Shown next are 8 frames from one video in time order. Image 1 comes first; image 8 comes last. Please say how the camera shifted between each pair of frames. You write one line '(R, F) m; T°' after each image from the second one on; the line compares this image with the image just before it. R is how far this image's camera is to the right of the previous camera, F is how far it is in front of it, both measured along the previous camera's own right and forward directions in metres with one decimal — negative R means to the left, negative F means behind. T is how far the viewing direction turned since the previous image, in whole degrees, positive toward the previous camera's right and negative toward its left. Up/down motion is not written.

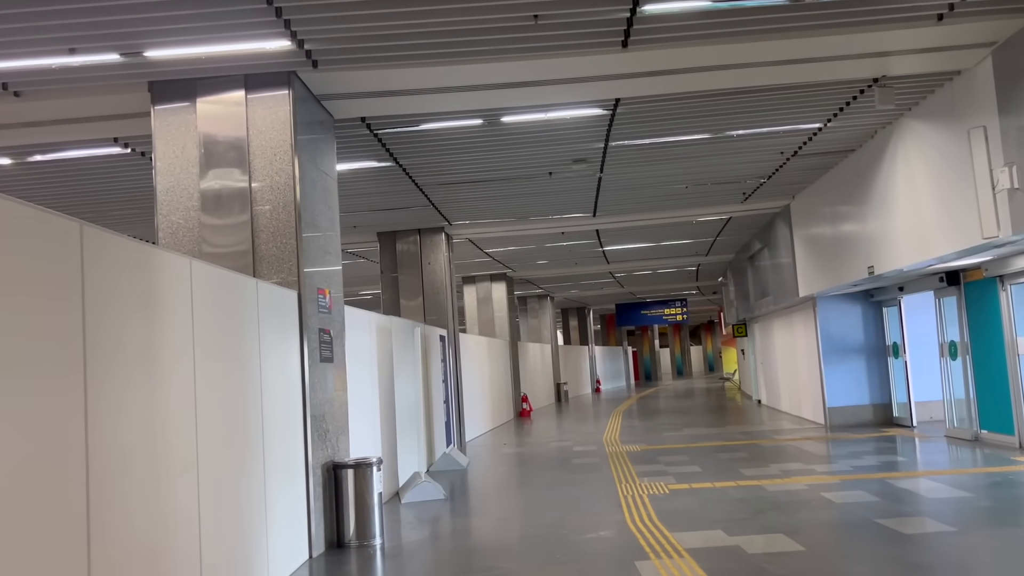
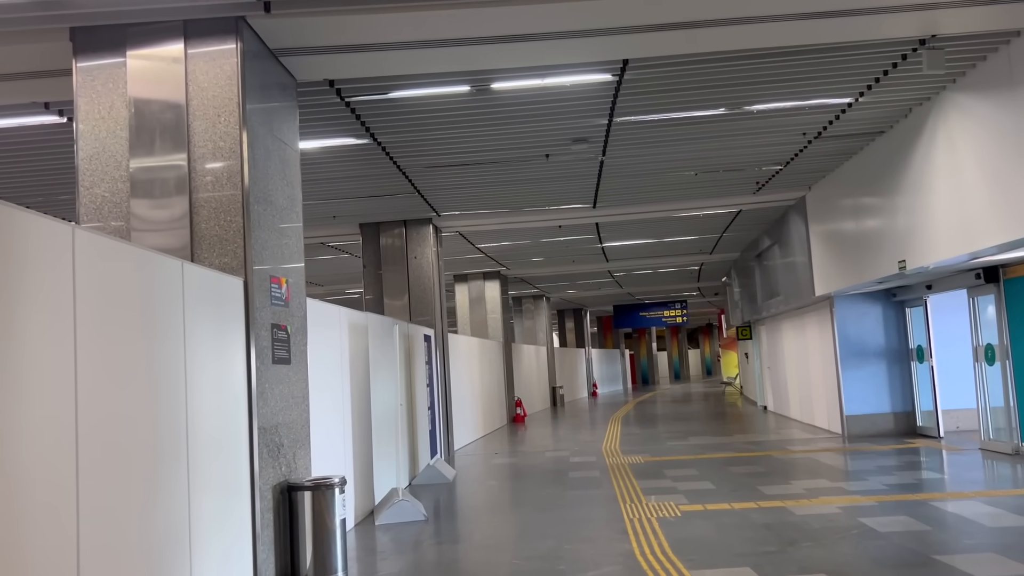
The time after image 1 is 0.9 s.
(0.0, +0.9) m; 0°
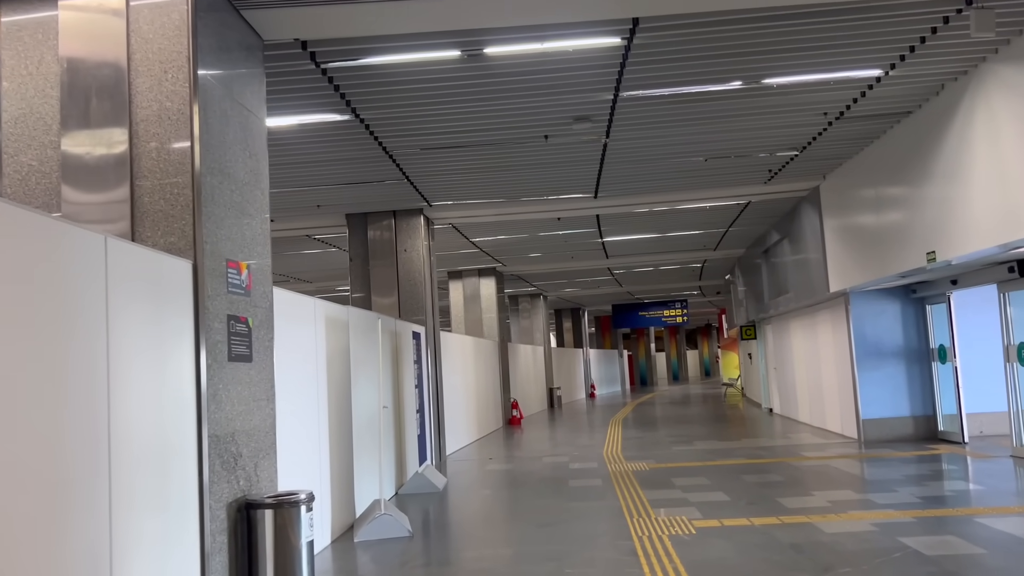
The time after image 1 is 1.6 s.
(0.0, +0.7) m; 0°
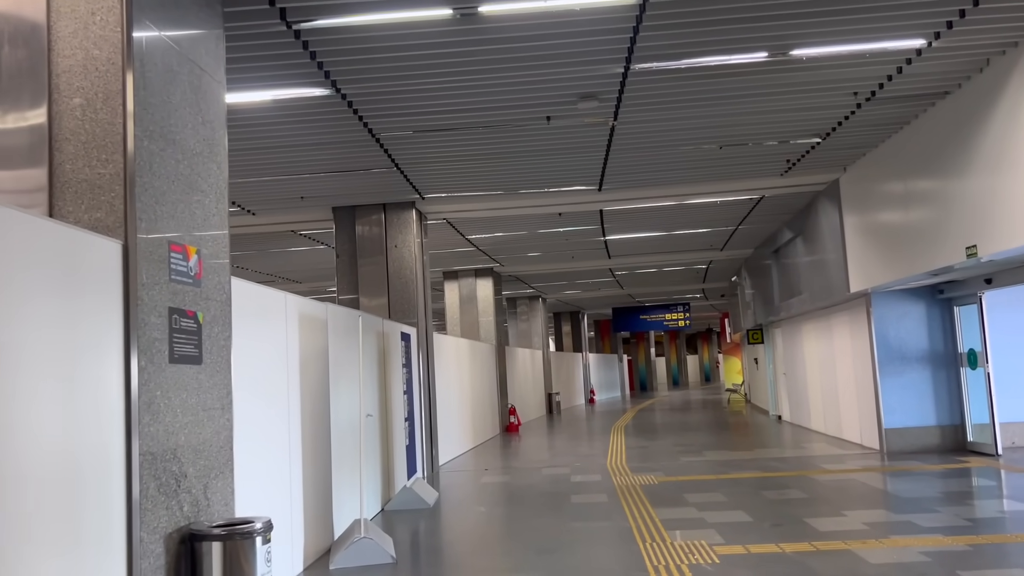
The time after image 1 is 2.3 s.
(0.0, +0.7) m; 0°
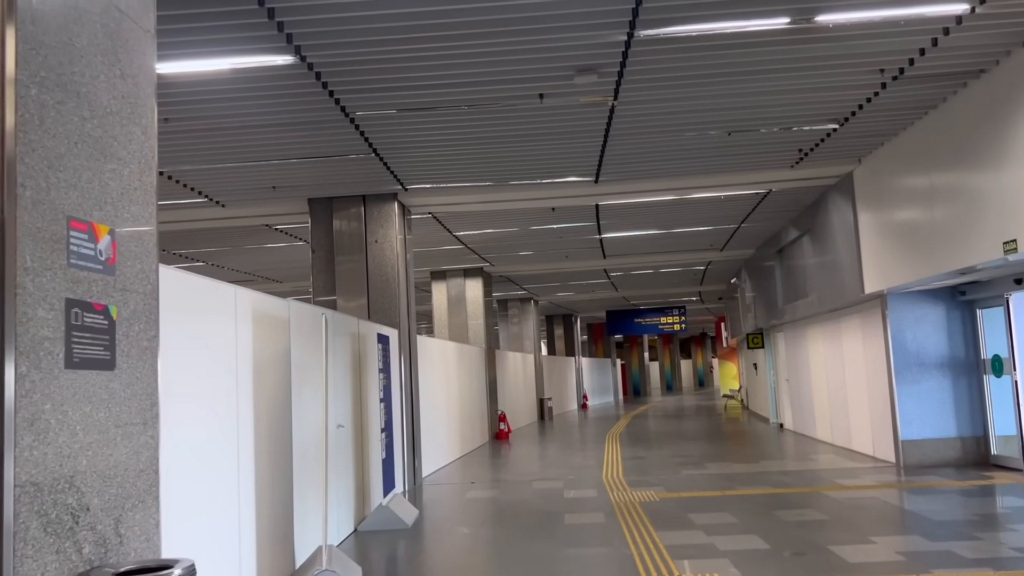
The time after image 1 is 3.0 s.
(0.0, +0.7) m; +1°
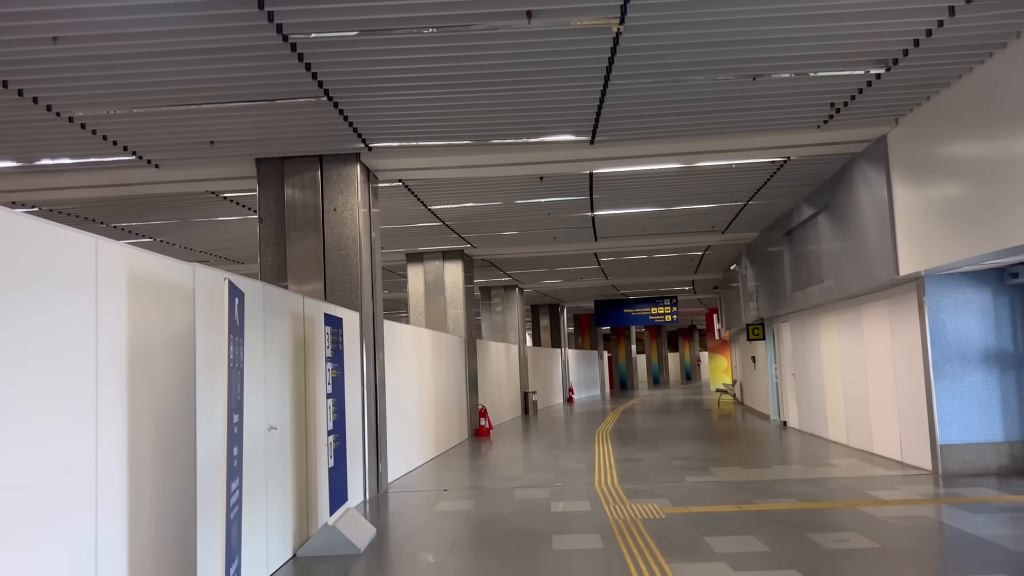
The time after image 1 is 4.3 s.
(0.0, +1.3) m; +1°
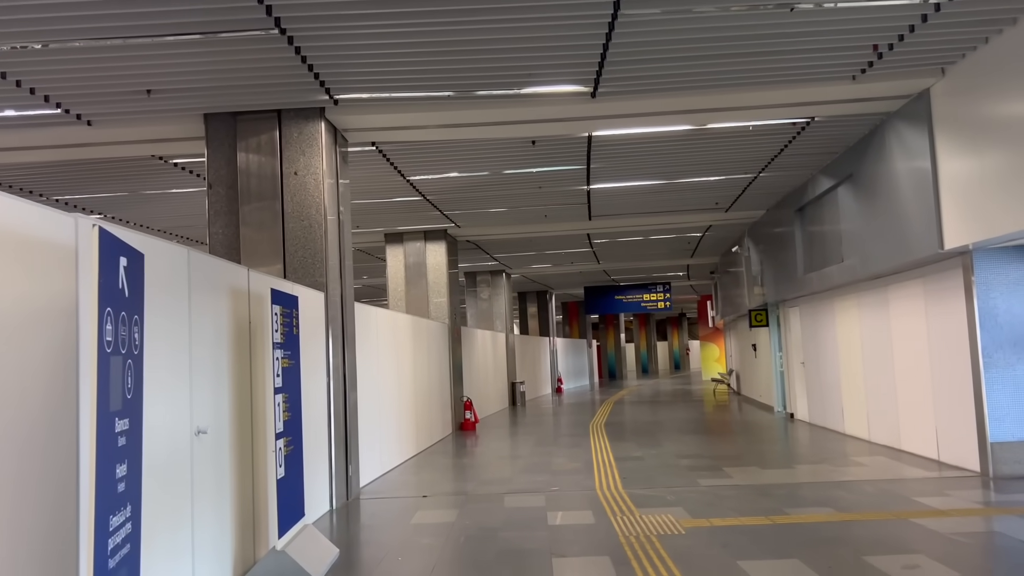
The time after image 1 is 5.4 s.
(0.0, +1.1) m; +1°
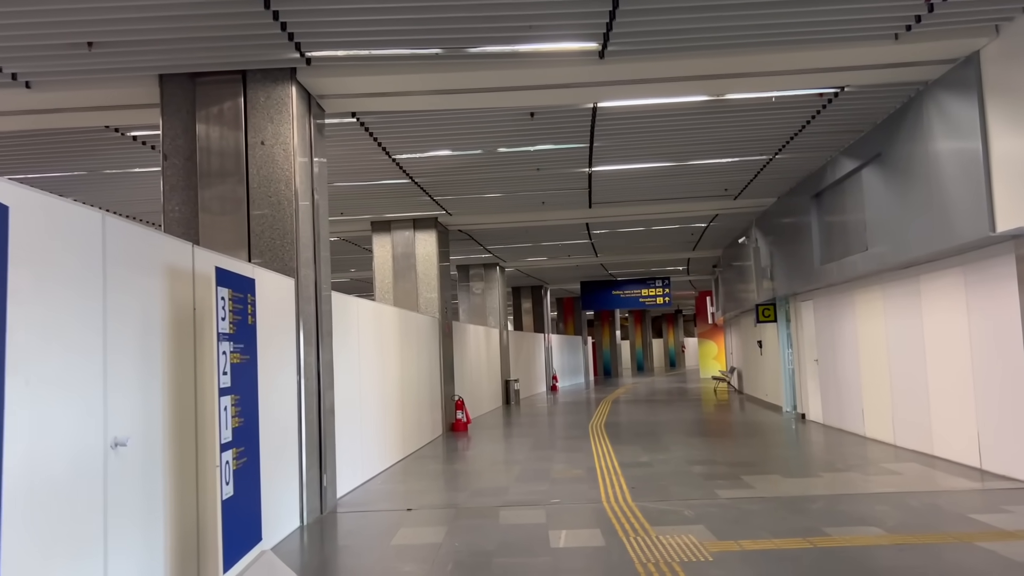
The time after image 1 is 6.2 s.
(0.0, +0.8) m; 0°
